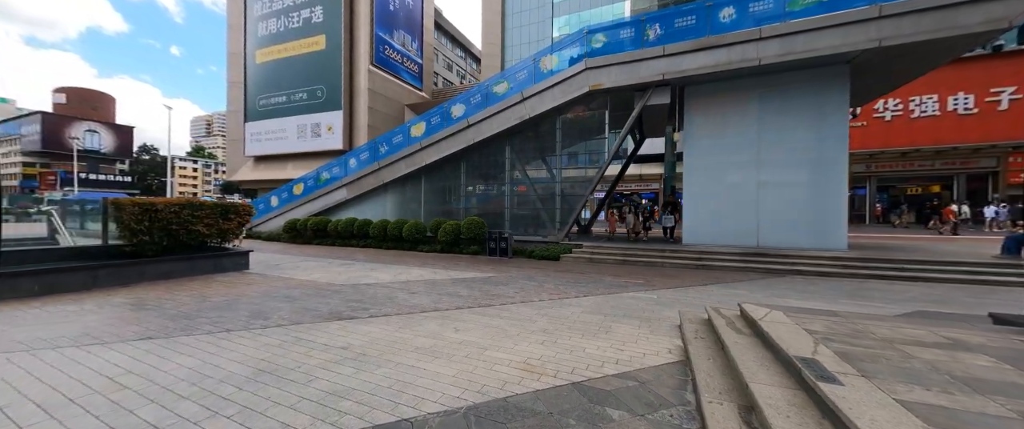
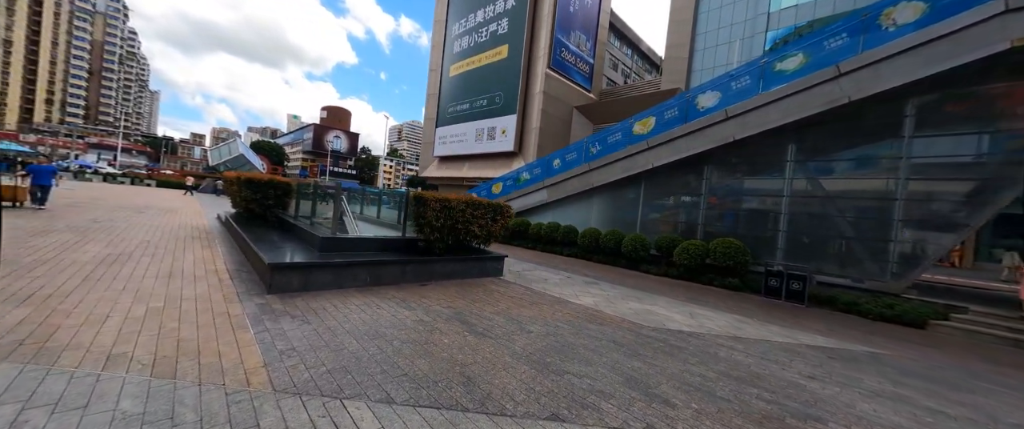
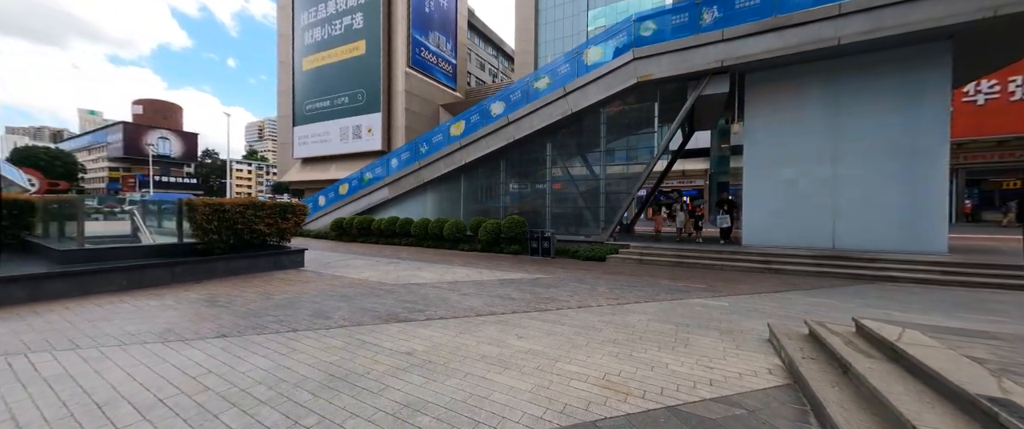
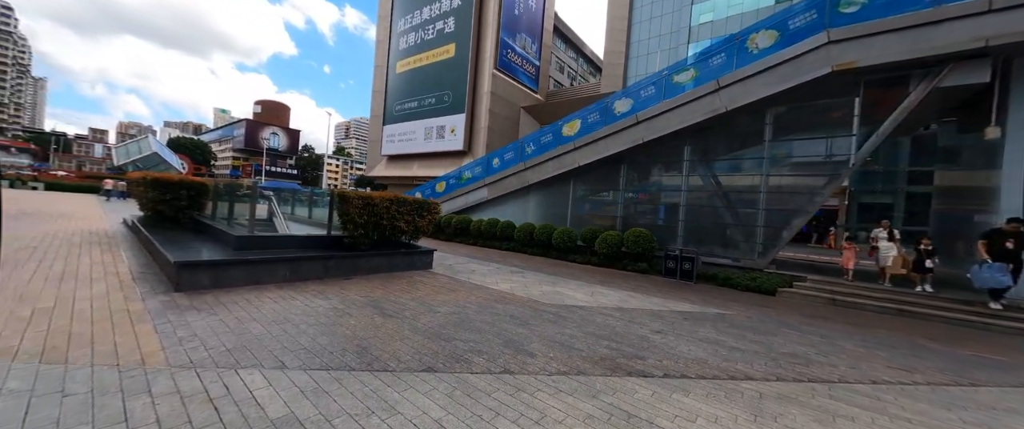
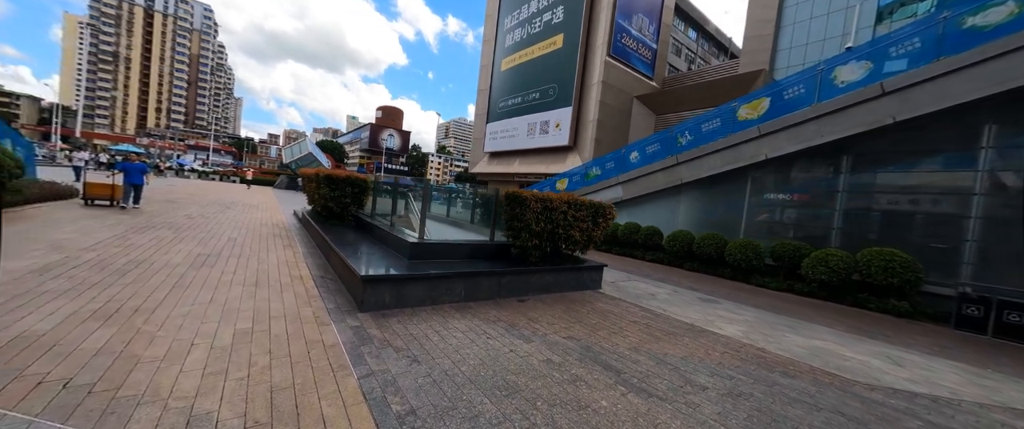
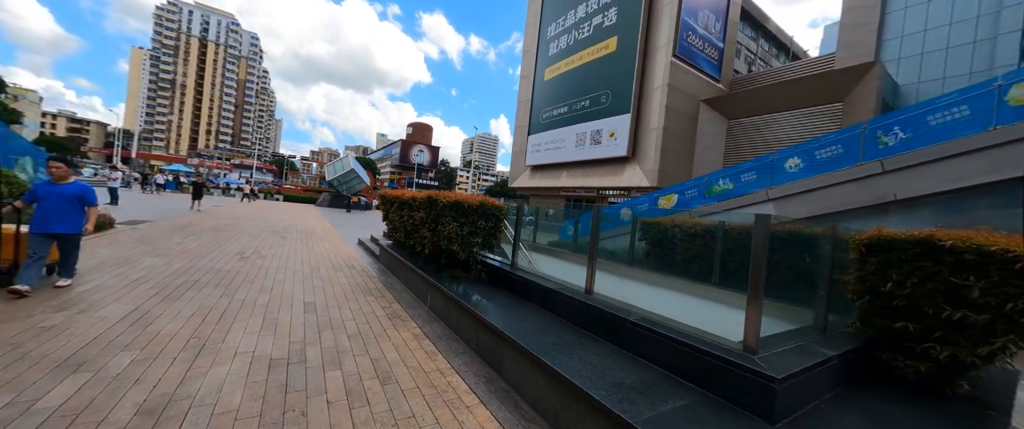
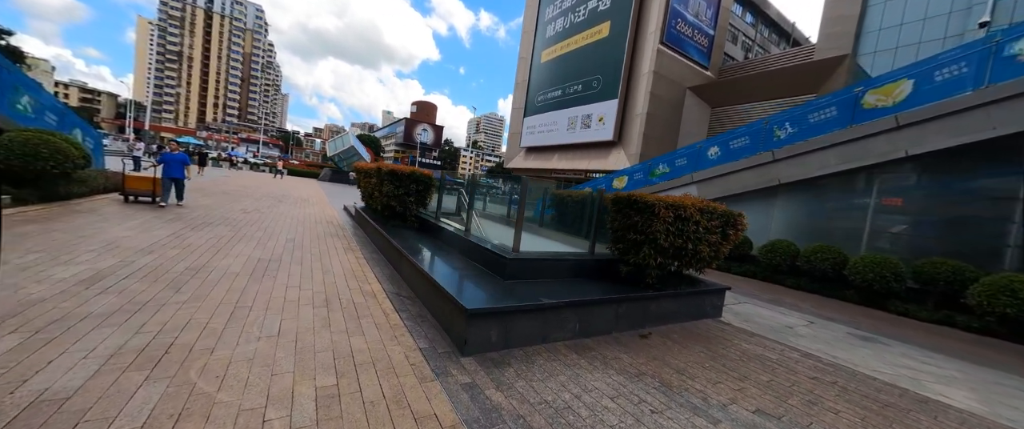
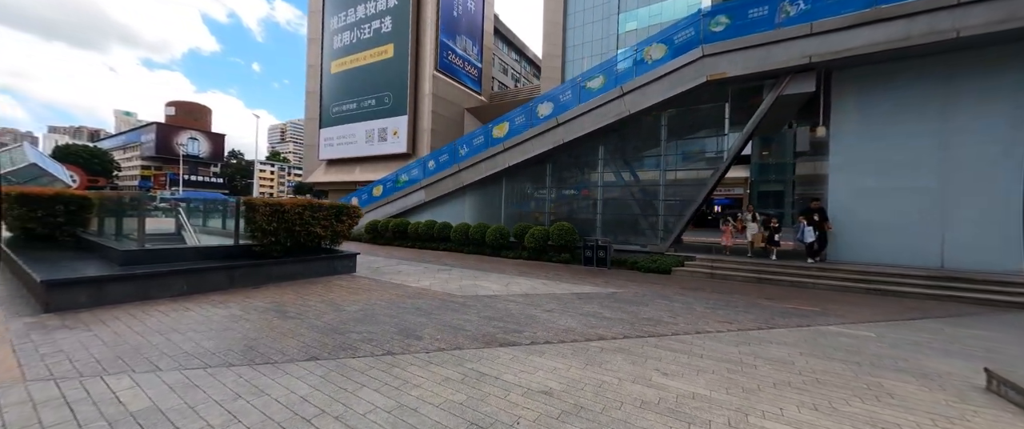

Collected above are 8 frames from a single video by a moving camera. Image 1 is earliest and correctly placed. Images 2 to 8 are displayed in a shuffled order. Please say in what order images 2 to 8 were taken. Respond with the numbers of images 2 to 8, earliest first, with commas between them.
3, 8, 4, 2, 5, 7, 6
